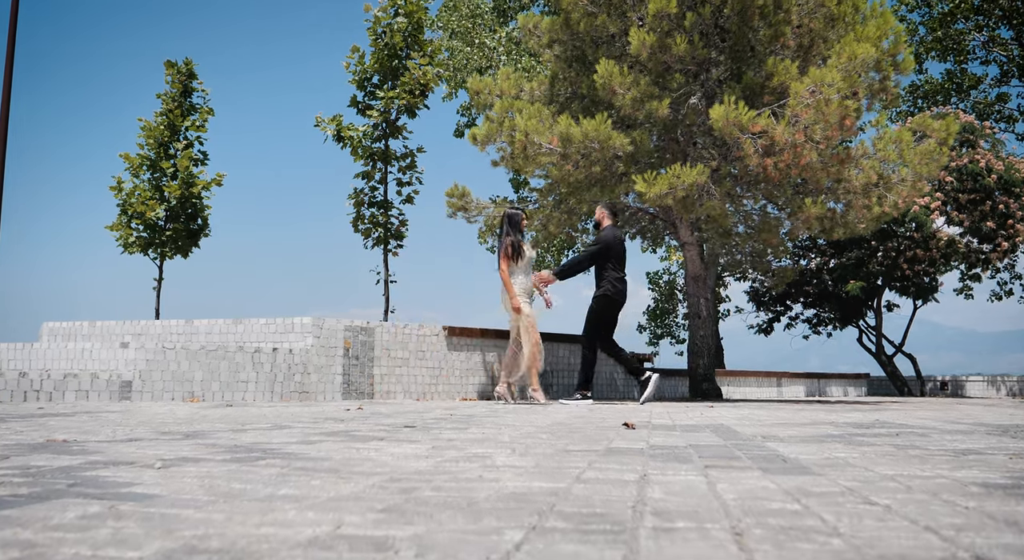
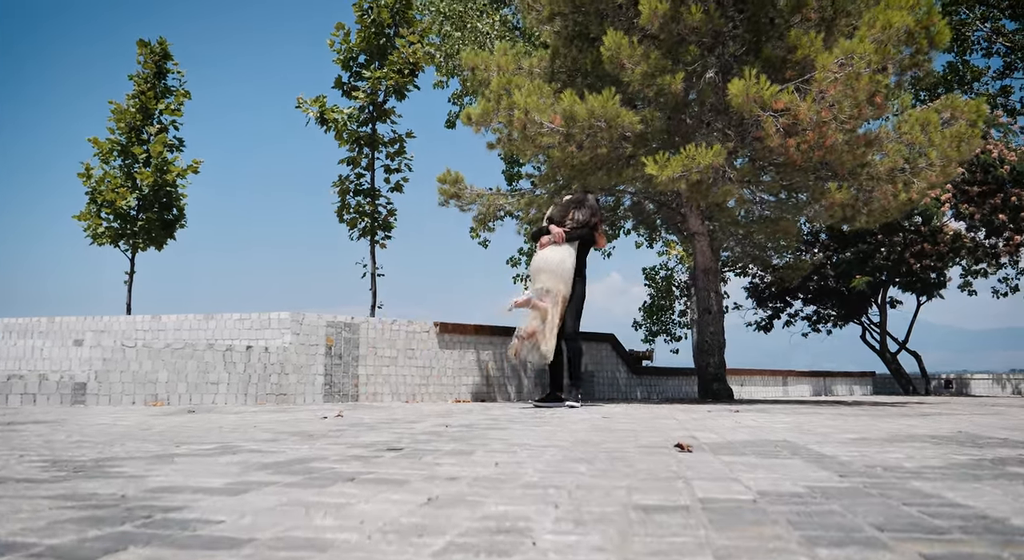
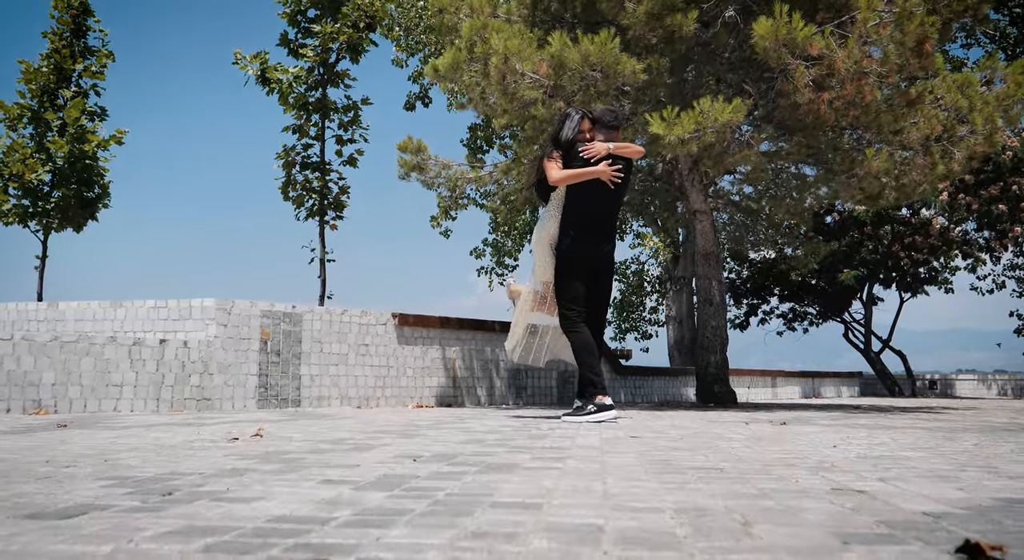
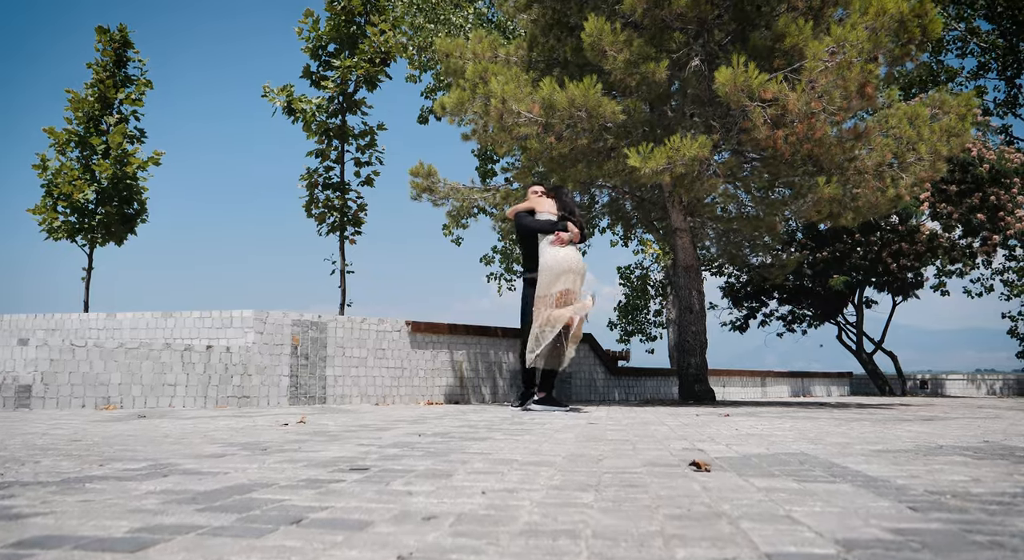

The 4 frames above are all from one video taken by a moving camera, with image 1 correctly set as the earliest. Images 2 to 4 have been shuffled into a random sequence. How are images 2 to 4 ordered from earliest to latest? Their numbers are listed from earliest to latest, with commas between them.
2, 4, 3
